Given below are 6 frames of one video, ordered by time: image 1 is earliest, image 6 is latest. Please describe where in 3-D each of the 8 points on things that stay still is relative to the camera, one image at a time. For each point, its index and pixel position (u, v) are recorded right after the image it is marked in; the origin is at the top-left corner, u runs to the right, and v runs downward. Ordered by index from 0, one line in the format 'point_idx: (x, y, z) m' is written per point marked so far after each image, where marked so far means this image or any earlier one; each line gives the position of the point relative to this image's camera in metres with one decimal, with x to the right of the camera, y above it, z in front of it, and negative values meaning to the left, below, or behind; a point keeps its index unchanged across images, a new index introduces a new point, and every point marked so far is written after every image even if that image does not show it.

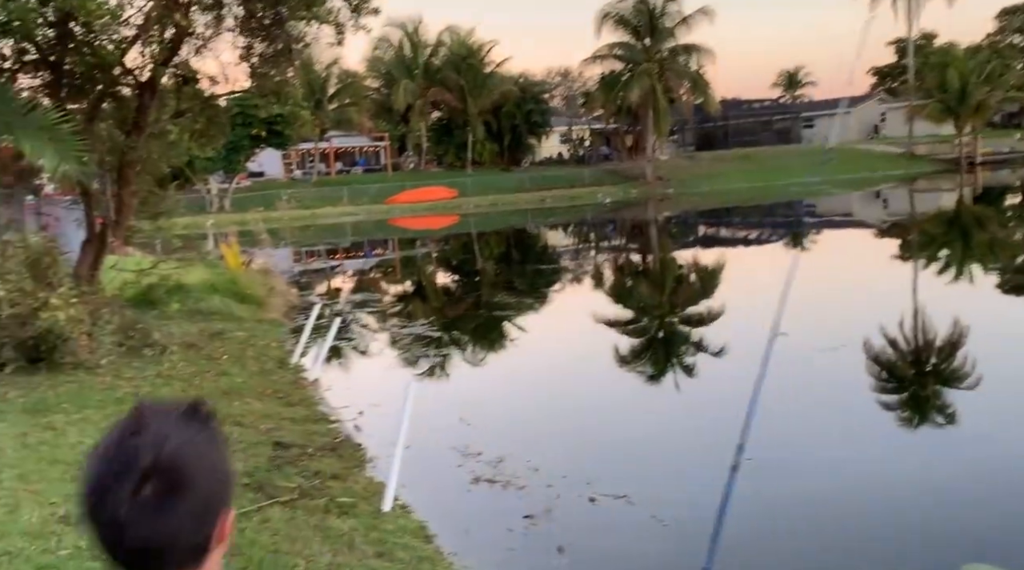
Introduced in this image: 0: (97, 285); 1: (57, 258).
0: (-3.8, -0.1, +9.5) m
1: (-3.6, +0.2, +8.2) m
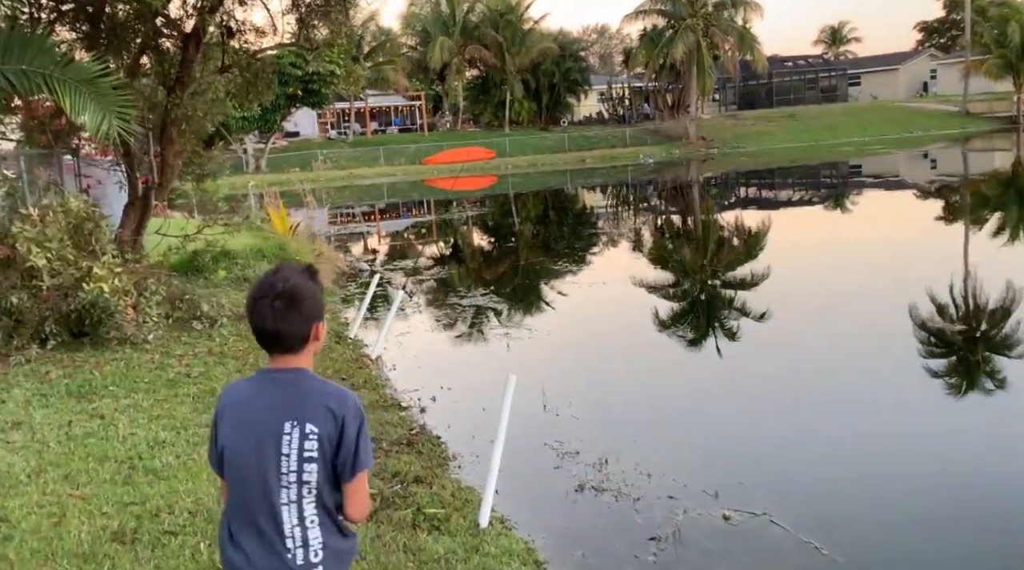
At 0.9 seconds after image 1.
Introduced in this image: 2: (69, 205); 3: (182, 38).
0: (-3.3, +0.3, +9.2) m
1: (-3.1, +0.5, +7.8) m
2: (-3.2, +0.6, +7.6) m
3: (-2.8, +2.1, +8.8) m
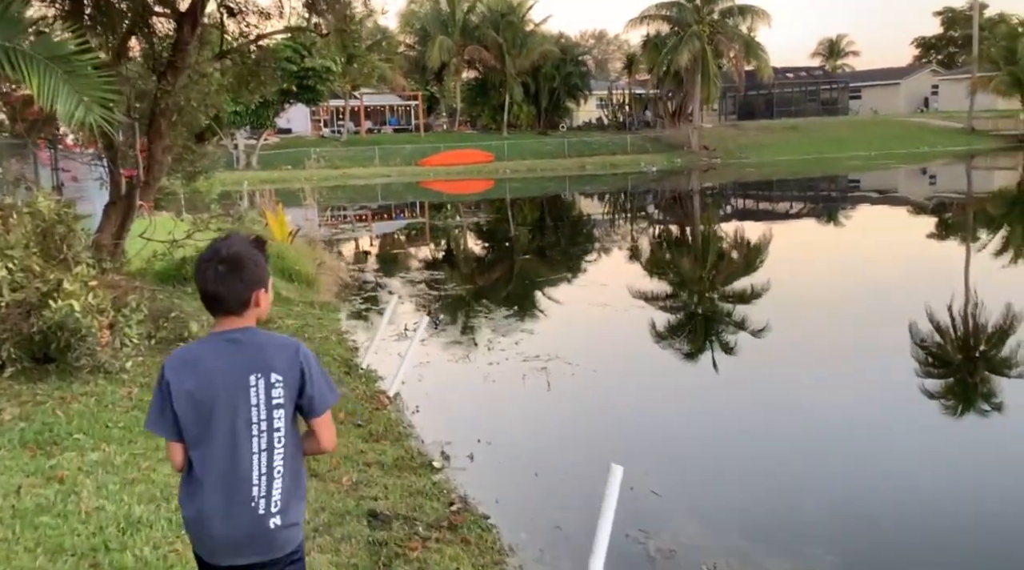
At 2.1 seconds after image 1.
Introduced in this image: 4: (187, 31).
0: (-3.1, +0.2, +8.4) m
1: (-3.0, +0.4, +7.0) m
2: (-3.1, +0.5, +6.8) m
3: (-2.6, +2.0, +8.0) m
4: (-2.5, +2.0, +8.1) m
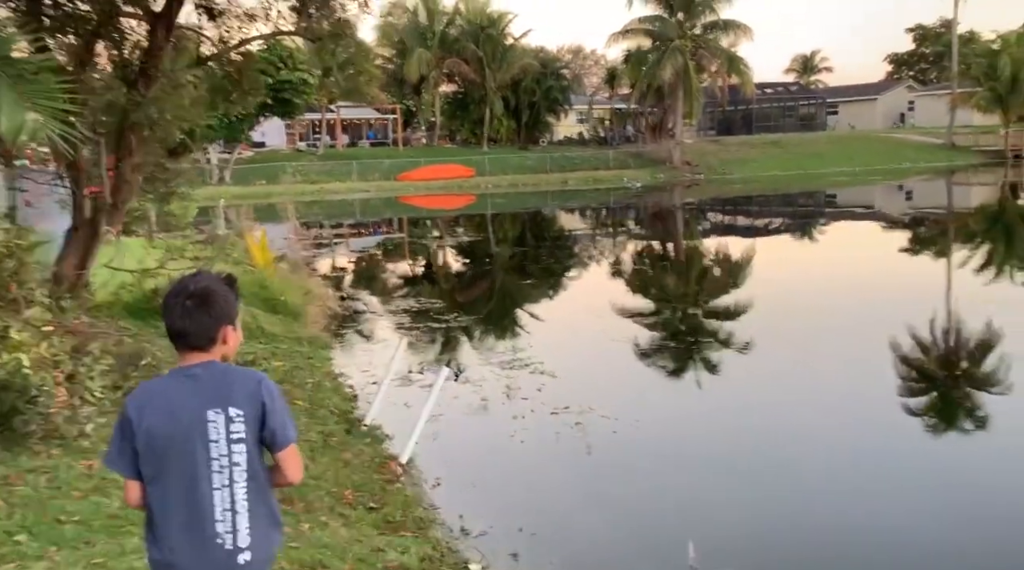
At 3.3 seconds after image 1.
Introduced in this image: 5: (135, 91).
0: (-3.1, 0.0, +7.6) m
1: (-2.9, +0.2, +6.3) m
2: (-3.0, +0.3, +6.0) m
3: (-2.6, +1.8, +7.3) m
4: (-2.5, +1.7, +7.3) m
5: (-2.7, +1.4, +7.5) m
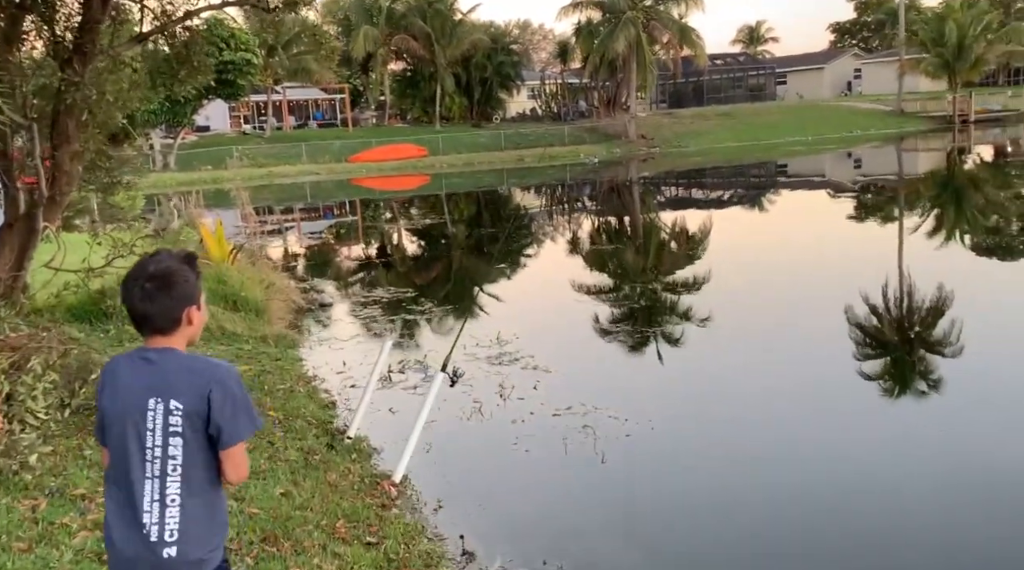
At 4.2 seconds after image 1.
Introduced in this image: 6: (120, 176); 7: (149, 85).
0: (-3.3, 0.0, +7.0) m
1: (-3.0, +0.2, +5.7) m
2: (-3.1, +0.3, +5.4) m
3: (-2.8, +1.8, +6.7) m
4: (-2.7, +1.8, +6.8) m
5: (-3.0, +1.4, +6.9) m
6: (-3.3, +0.9, +8.6) m
7: (-2.8, +1.6, +8.1) m
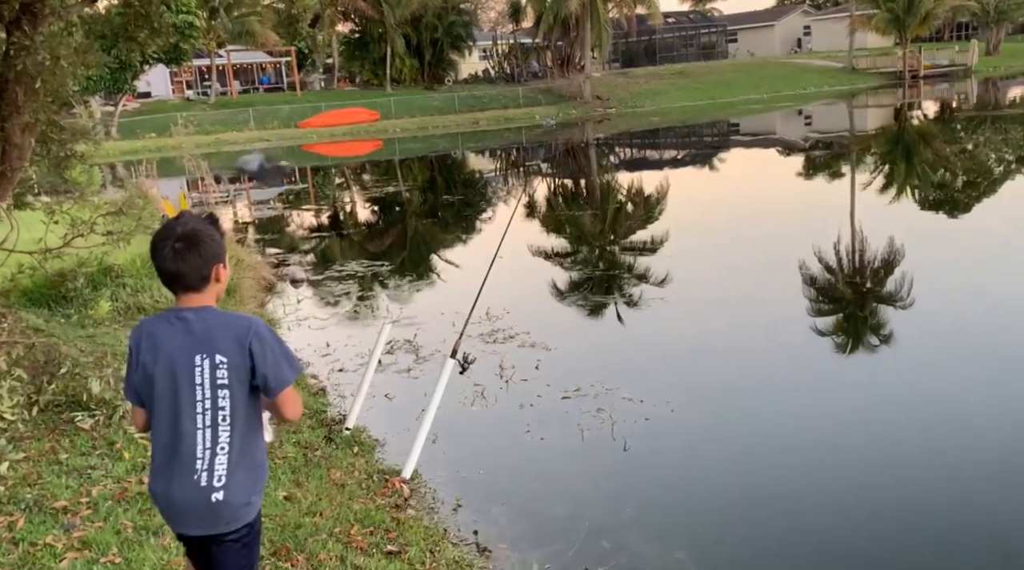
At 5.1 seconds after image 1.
0: (-3.4, +0.1, +6.6) m
1: (-3.1, +0.3, +5.3) m
2: (-3.2, +0.4, +5.0) m
3: (-2.9, +1.9, +6.3) m
4: (-2.9, +1.9, +6.3) m
5: (-3.1, +1.5, +6.5) m
6: (-3.5, +1.1, +8.1) m
7: (-3.0, +1.7, +7.6) m
